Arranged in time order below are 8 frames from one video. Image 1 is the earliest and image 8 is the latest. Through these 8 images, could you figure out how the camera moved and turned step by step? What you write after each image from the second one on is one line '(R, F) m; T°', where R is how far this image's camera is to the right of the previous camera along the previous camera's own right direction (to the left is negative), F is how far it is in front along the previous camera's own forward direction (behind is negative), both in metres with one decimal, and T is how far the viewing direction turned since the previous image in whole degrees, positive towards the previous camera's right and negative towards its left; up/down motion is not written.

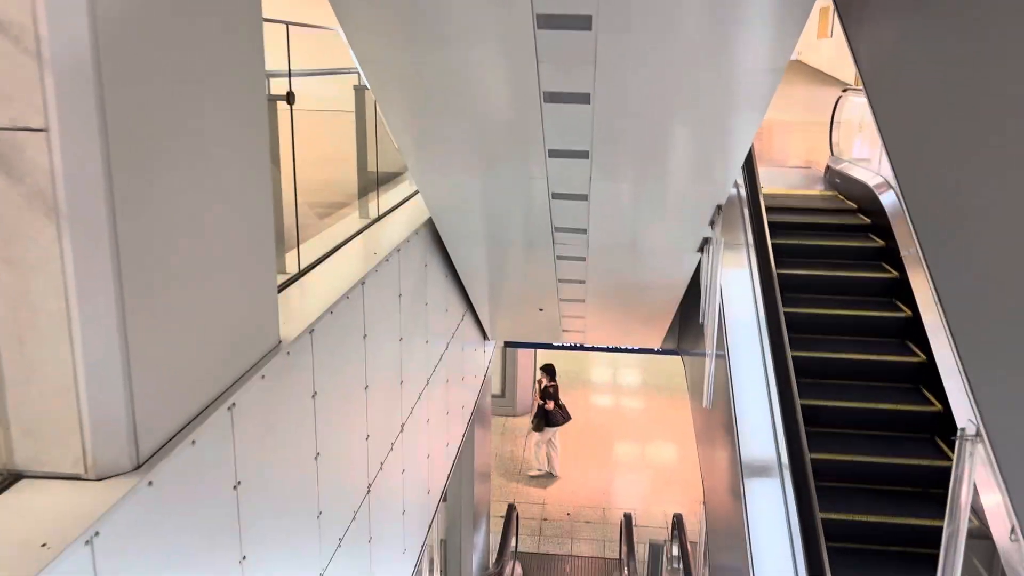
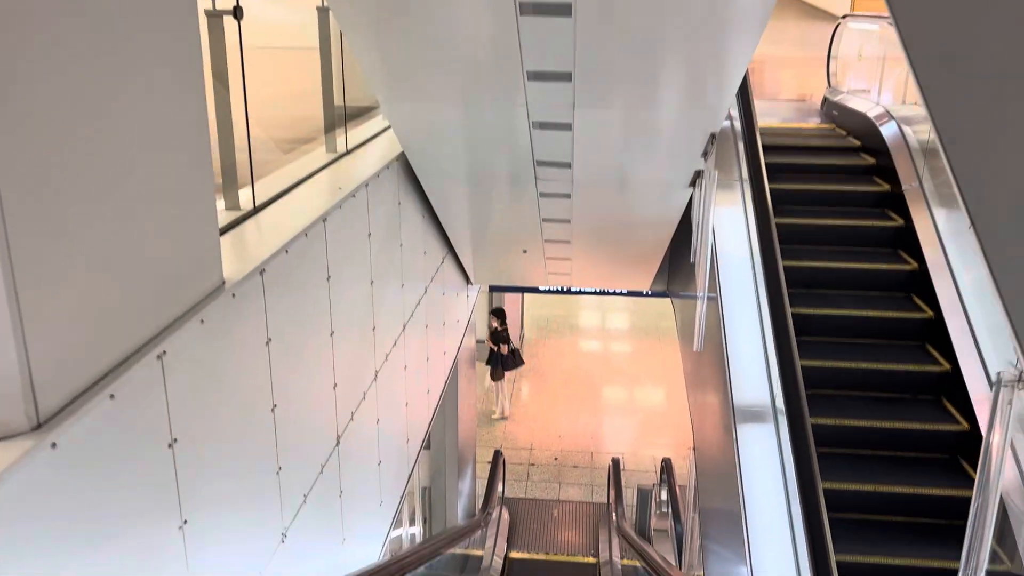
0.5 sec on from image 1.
(0.0, +0.2) m; +1°
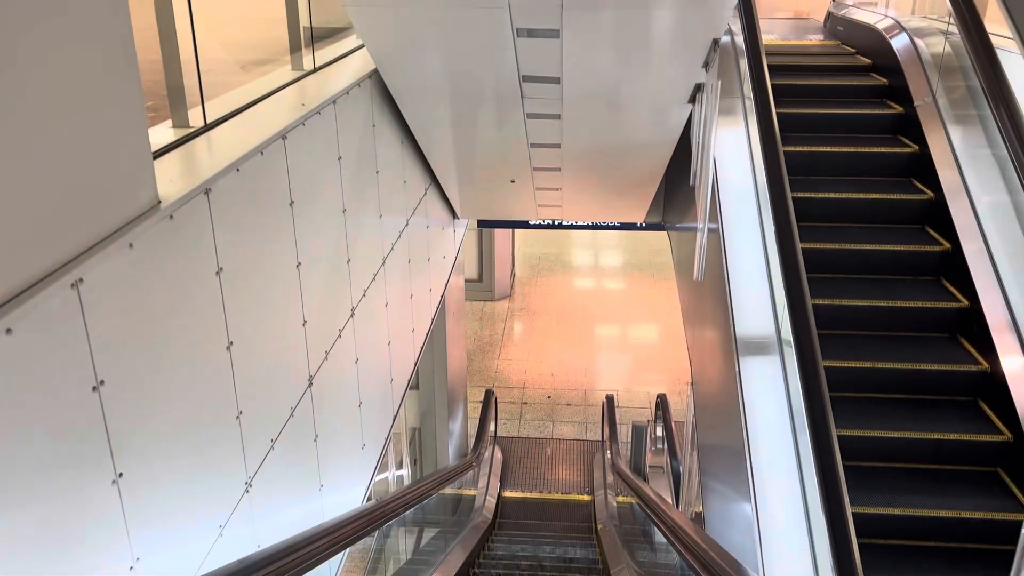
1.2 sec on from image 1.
(0.0, +0.3) m; +1°
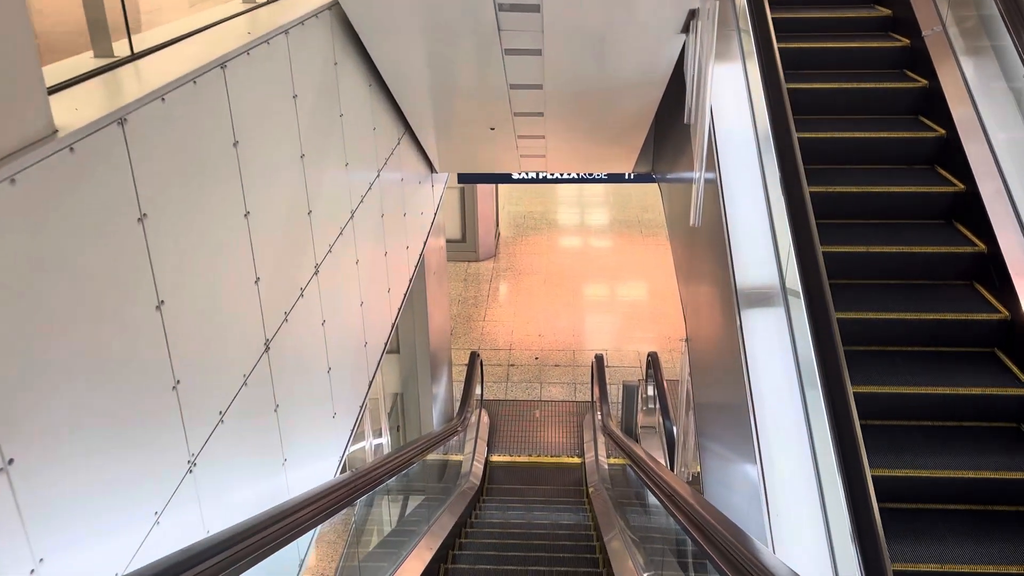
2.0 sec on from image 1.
(0.0, +0.3) m; +1°
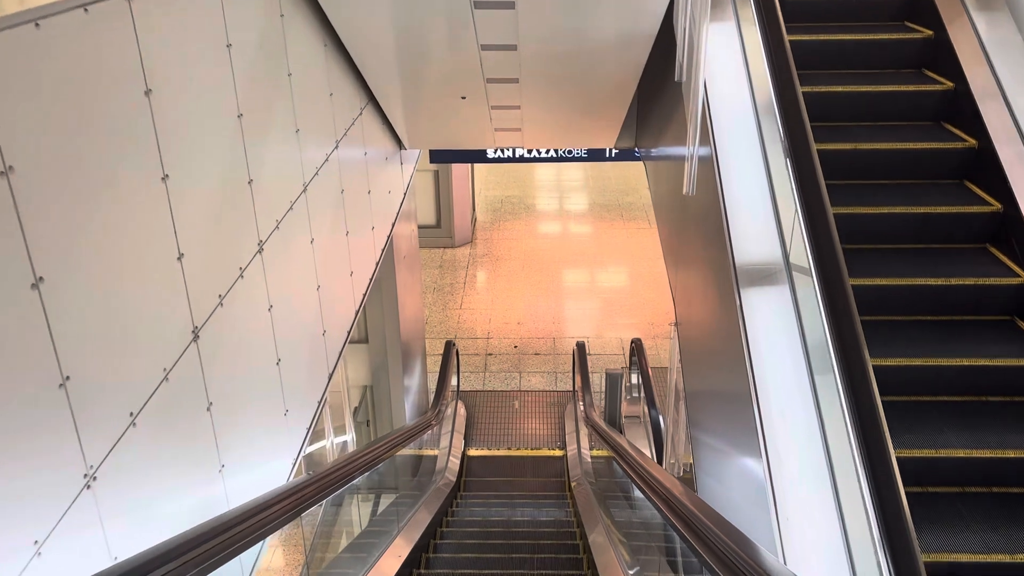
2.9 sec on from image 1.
(0.0, +0.4) m; +1°
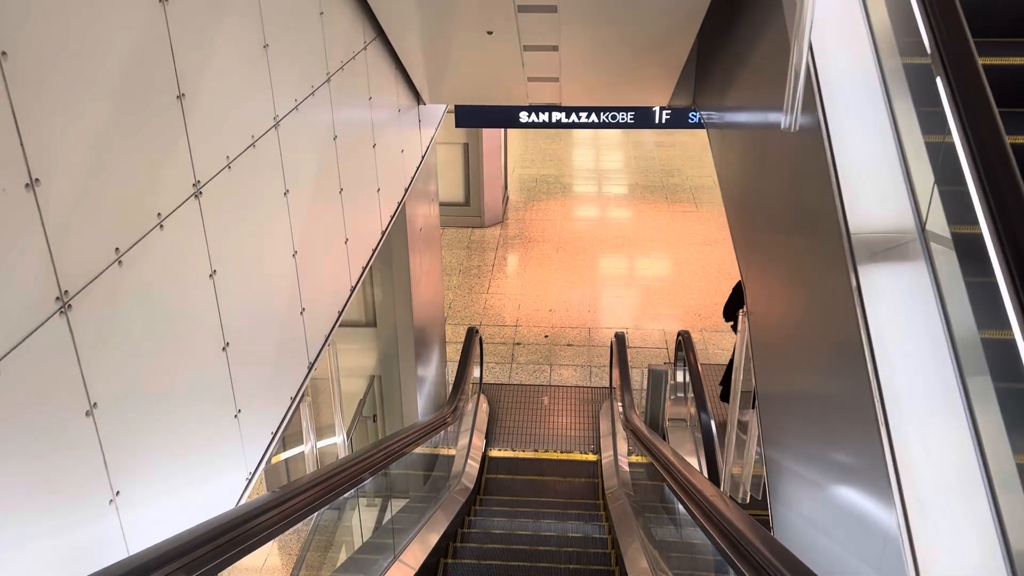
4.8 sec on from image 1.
(0.0, +0.7) m; -2°
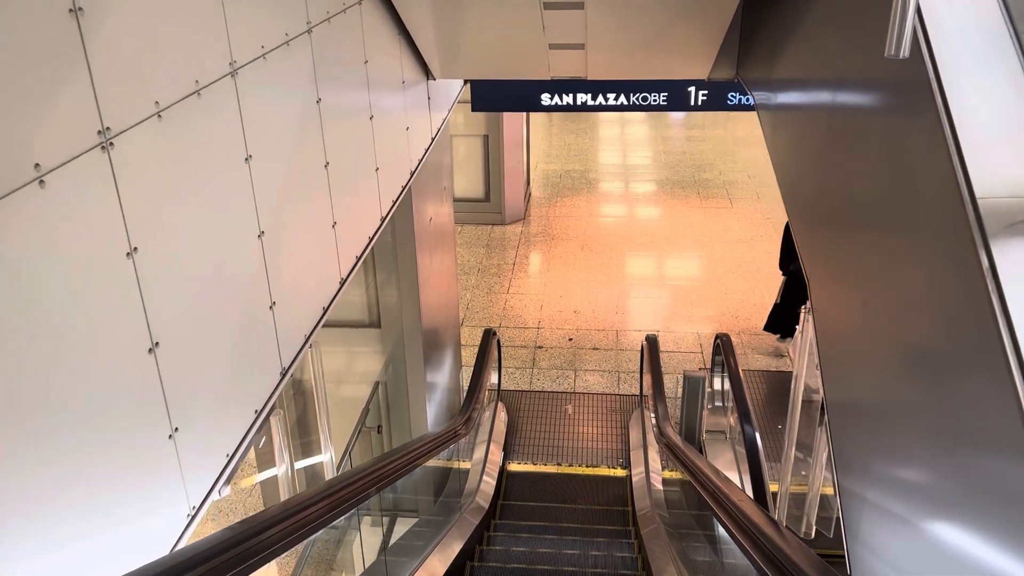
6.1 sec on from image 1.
(0.0, +0.5) m; -2°
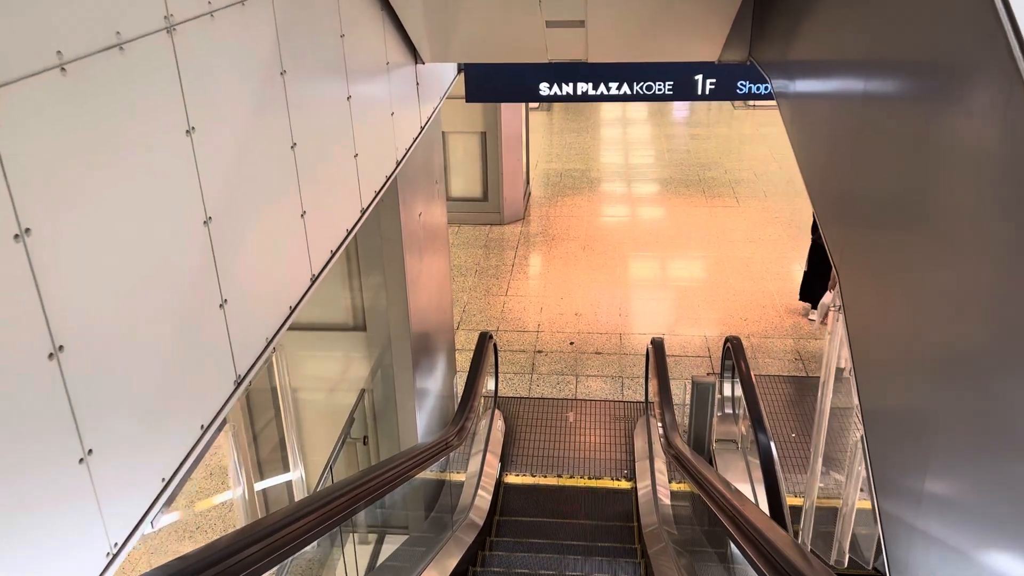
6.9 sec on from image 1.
(0.0, +0.3) m; 0°
